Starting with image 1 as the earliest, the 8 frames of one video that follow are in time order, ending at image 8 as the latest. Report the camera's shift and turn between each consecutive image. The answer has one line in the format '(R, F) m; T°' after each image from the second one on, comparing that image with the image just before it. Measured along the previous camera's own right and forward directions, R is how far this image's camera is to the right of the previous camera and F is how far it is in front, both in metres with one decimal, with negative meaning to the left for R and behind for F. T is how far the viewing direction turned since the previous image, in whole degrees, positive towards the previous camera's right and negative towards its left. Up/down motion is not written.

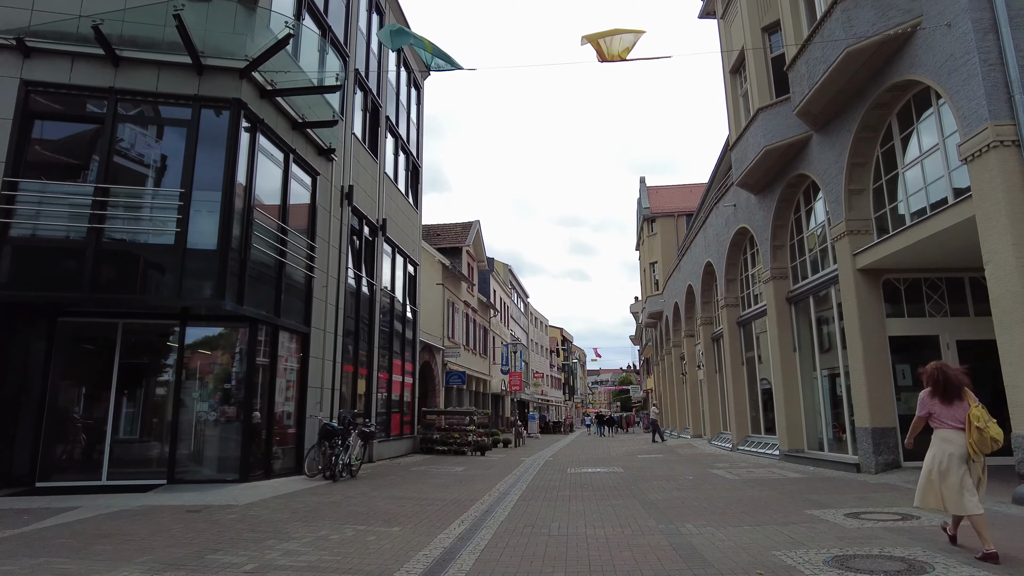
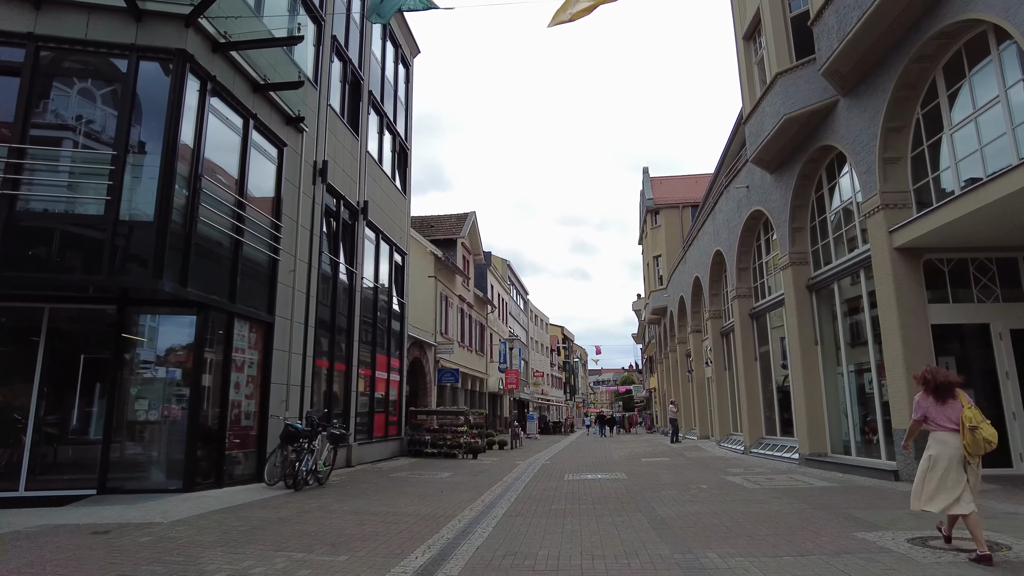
(+0.2, +1.4) m; 0°
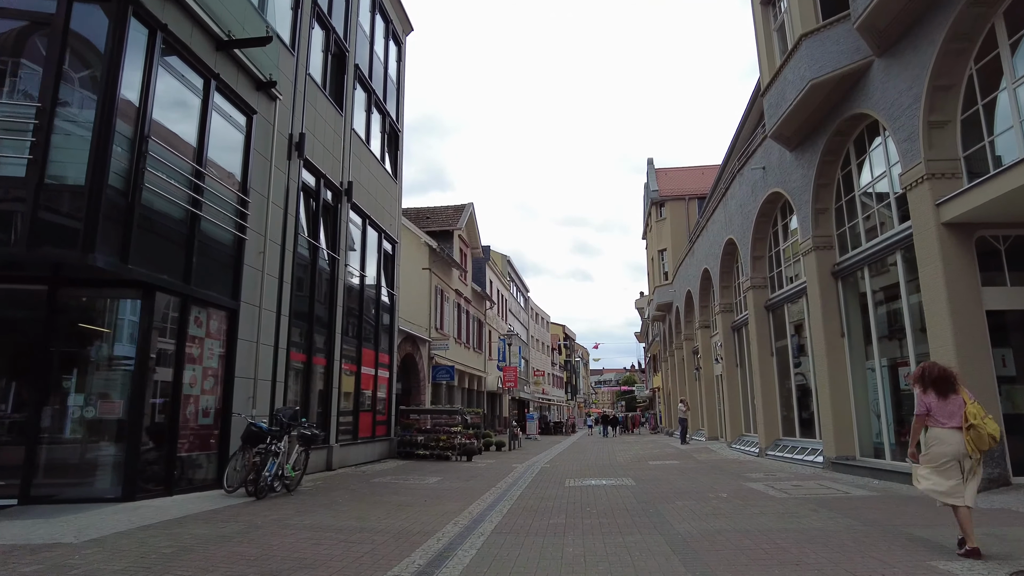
(+0.1, +1.3) m; 0°
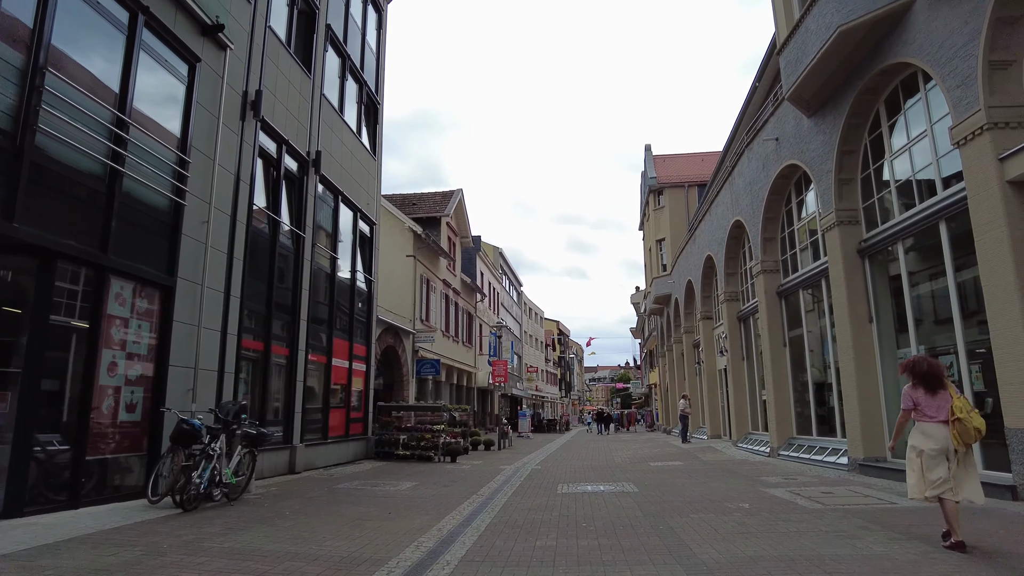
(+0.2, +1.5) m; +1°
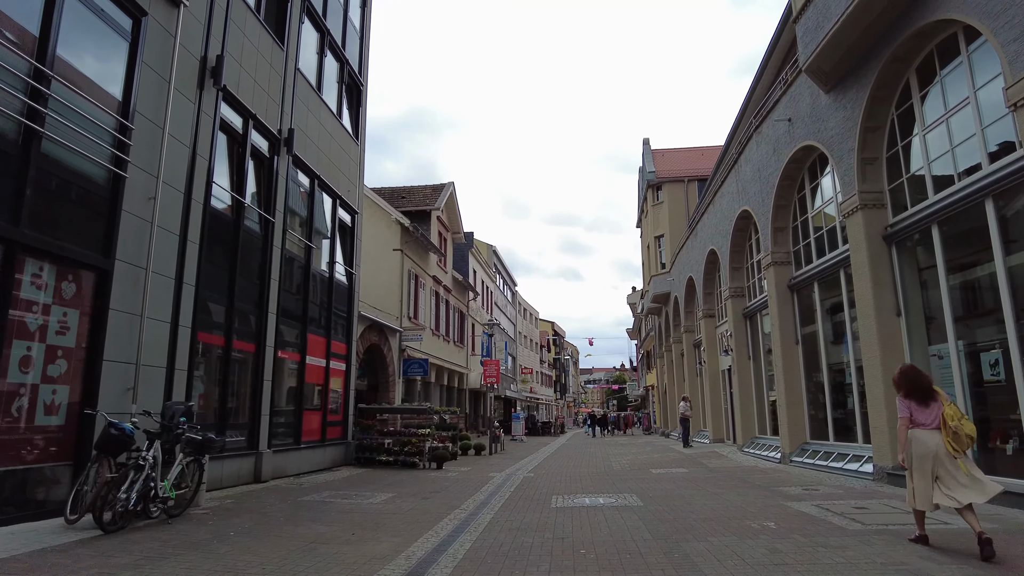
(+0.1, +1.1) m; 0°
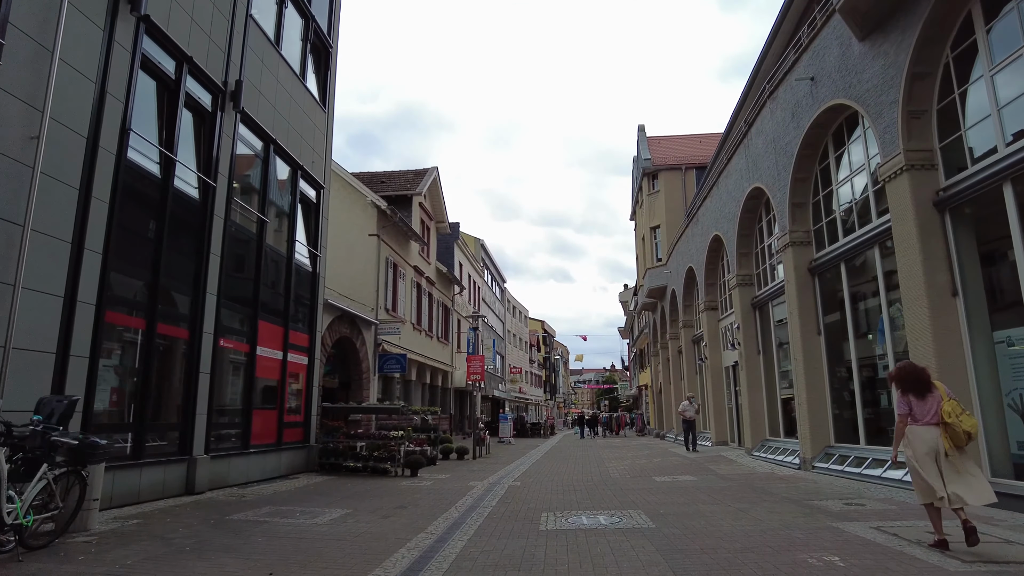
(+0.1, +1.7) m; +1°
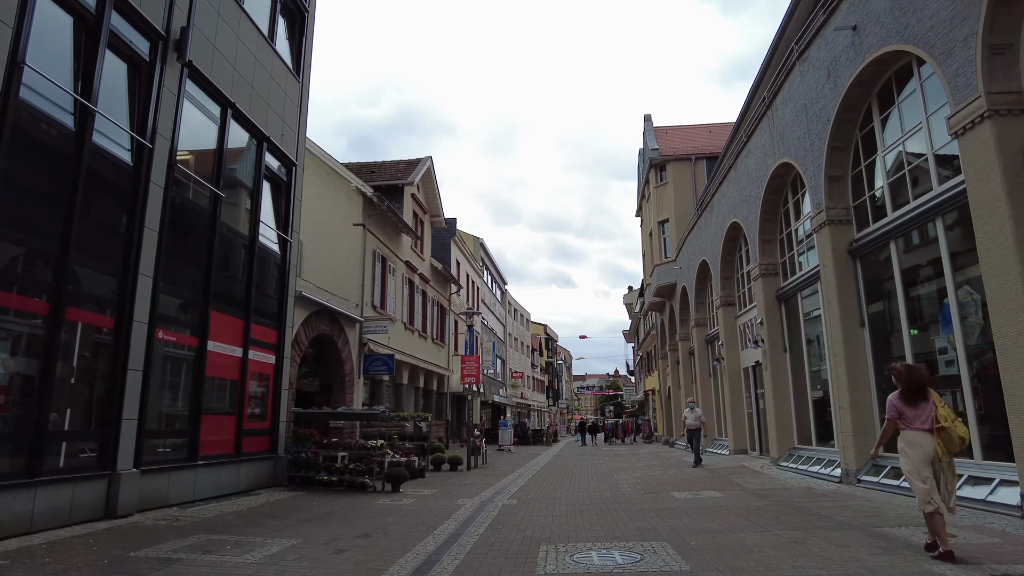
(+0.1, +1.7) m; 0°
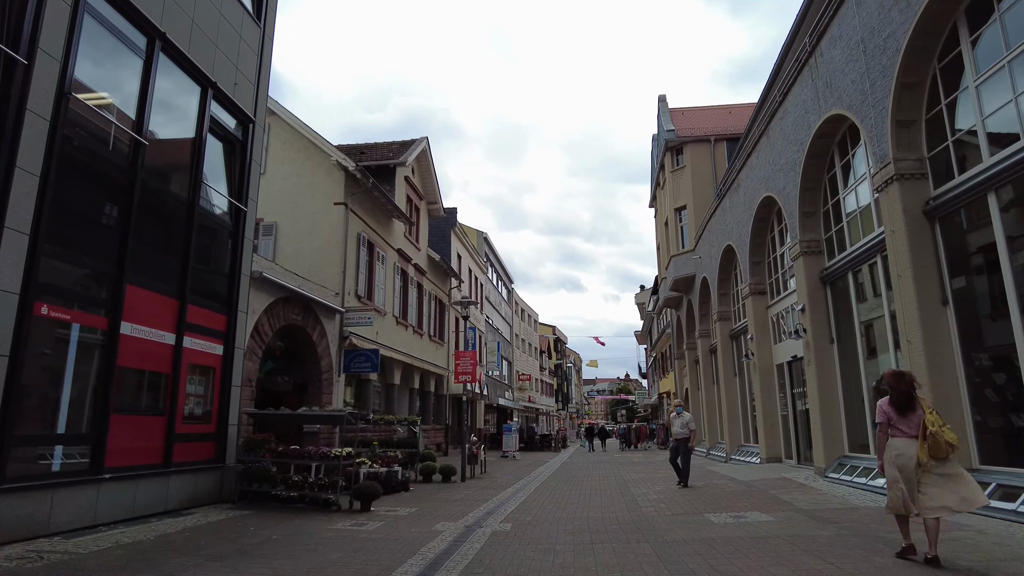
(+0.2, +2.1) m; -1°
